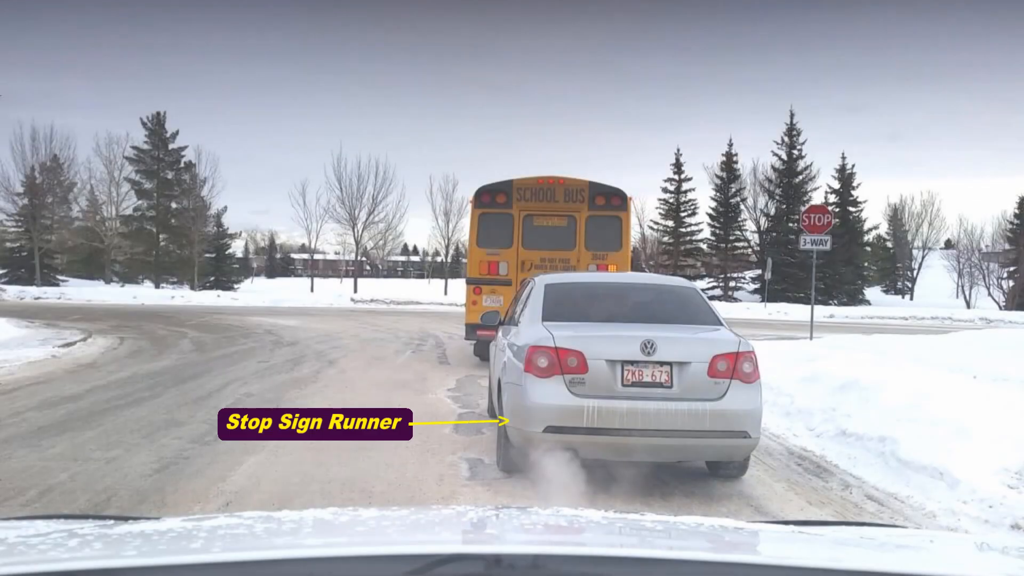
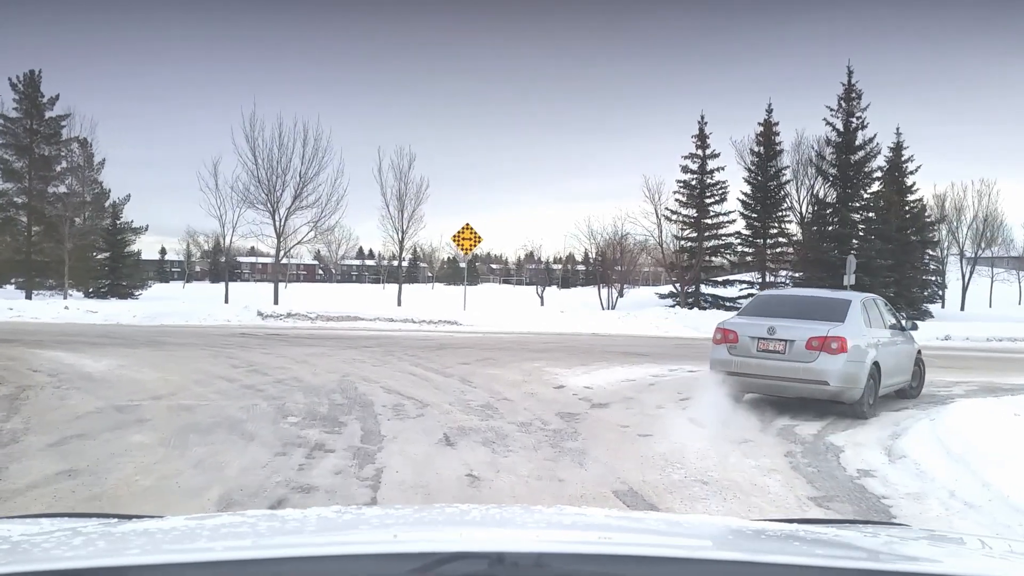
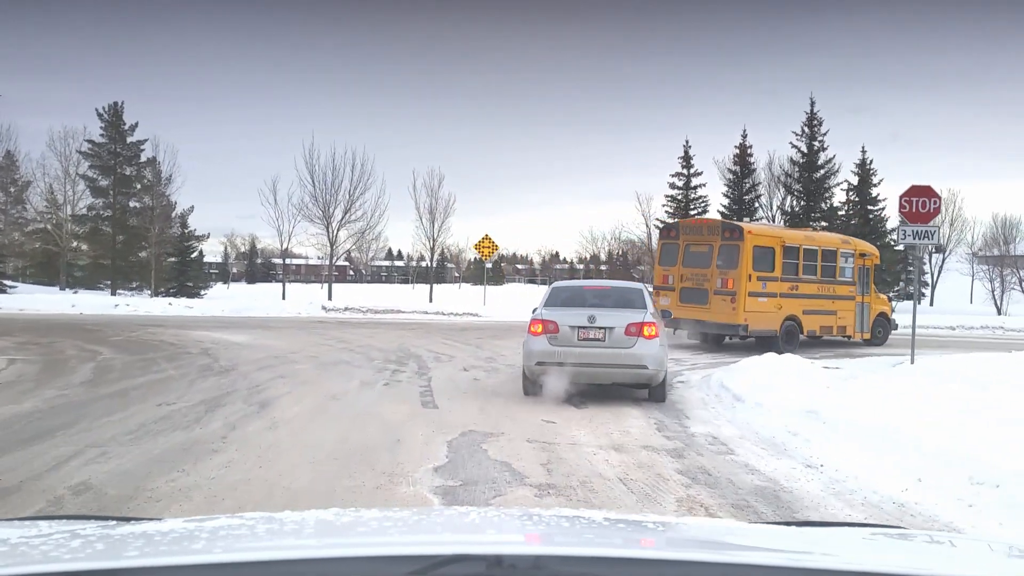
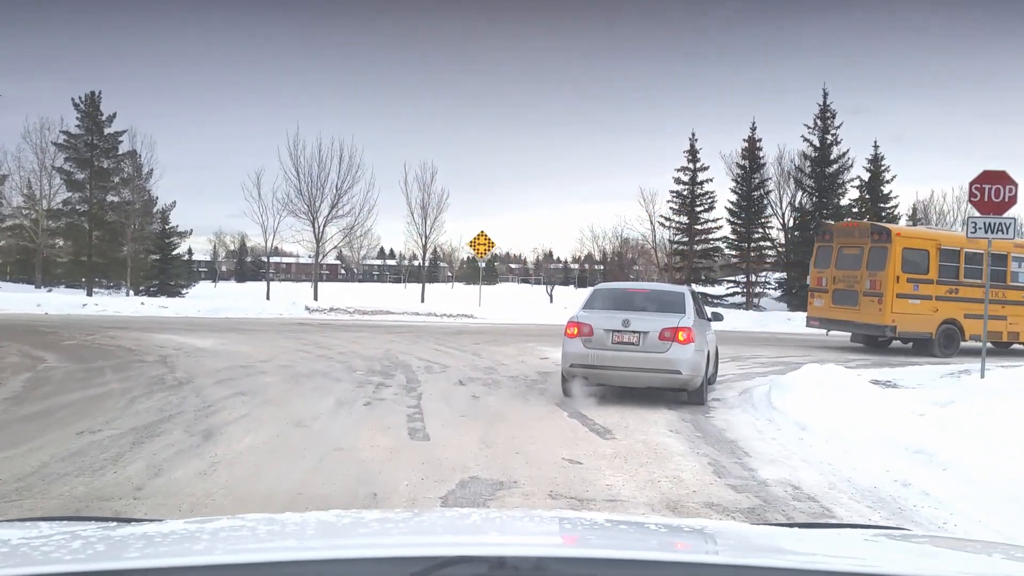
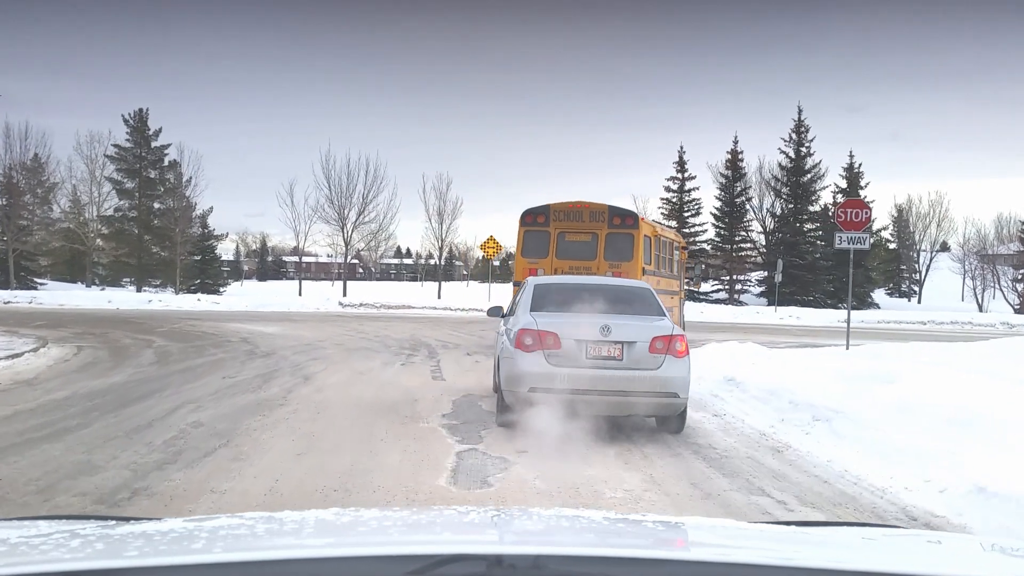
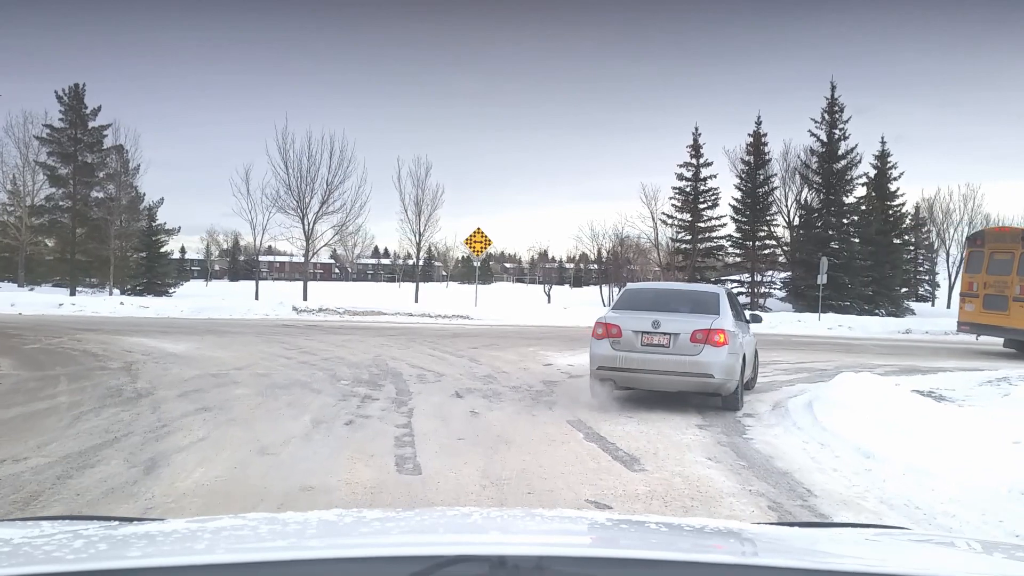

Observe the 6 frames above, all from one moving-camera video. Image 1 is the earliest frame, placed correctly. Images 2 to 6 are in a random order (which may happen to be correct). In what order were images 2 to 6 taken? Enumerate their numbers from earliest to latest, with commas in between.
5, 3, 4, 6, 2
